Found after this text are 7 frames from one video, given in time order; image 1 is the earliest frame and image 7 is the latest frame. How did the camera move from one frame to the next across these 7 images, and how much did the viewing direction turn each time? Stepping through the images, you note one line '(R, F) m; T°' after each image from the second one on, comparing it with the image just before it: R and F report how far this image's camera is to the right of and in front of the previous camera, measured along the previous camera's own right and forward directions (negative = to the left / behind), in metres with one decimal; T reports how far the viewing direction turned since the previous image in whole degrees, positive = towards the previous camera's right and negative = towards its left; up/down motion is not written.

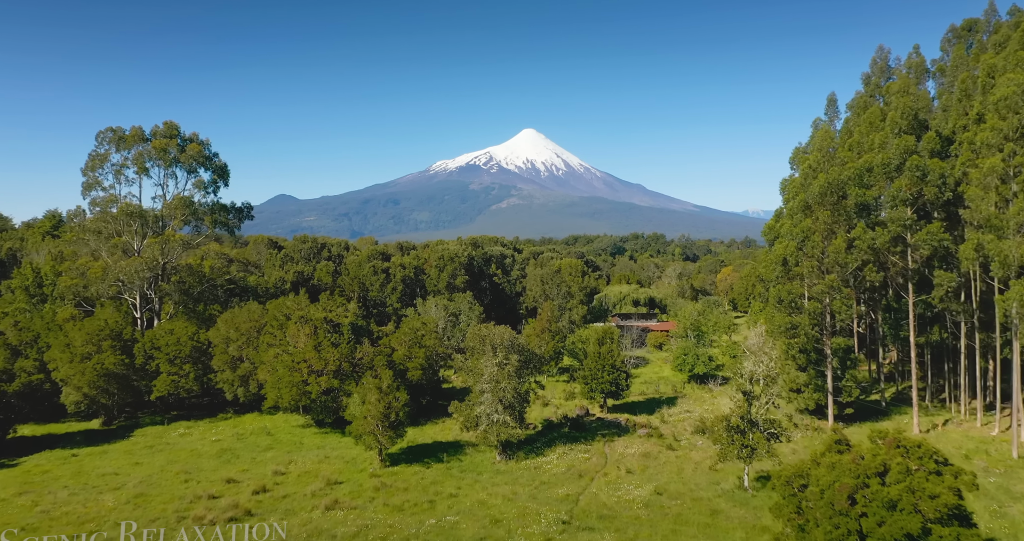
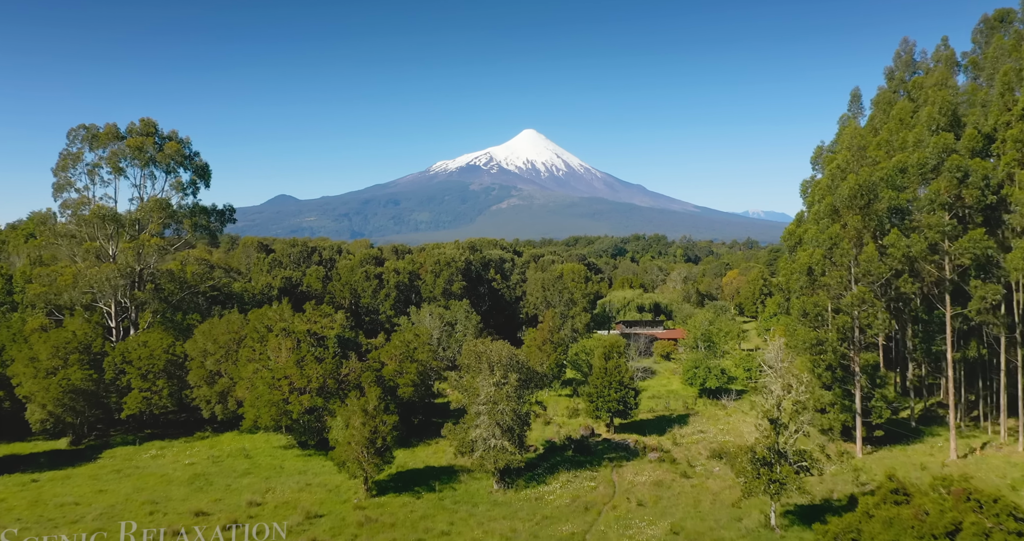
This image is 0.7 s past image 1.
(+0.1, +3.1) m; 0°
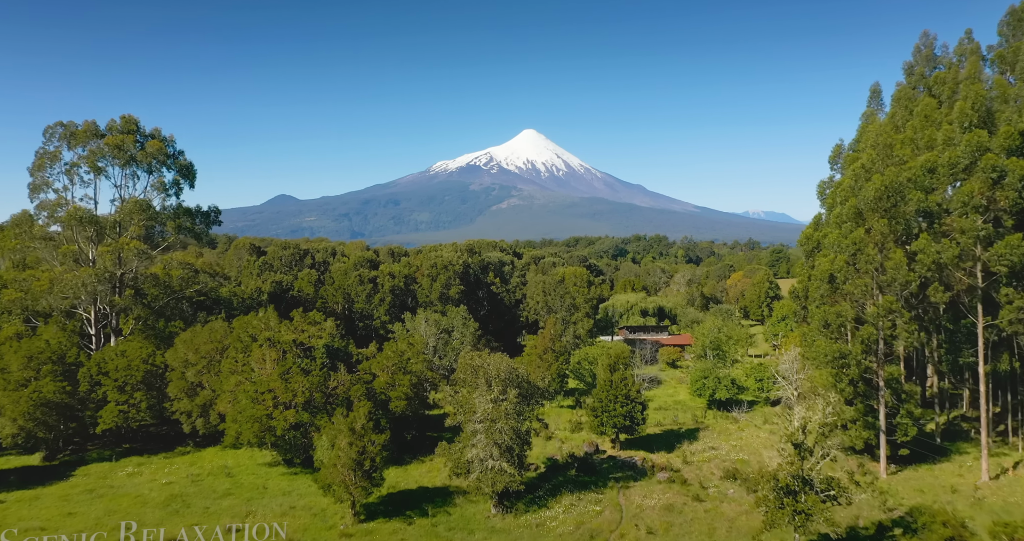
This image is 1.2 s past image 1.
(0.0, +2.3) m; 0°
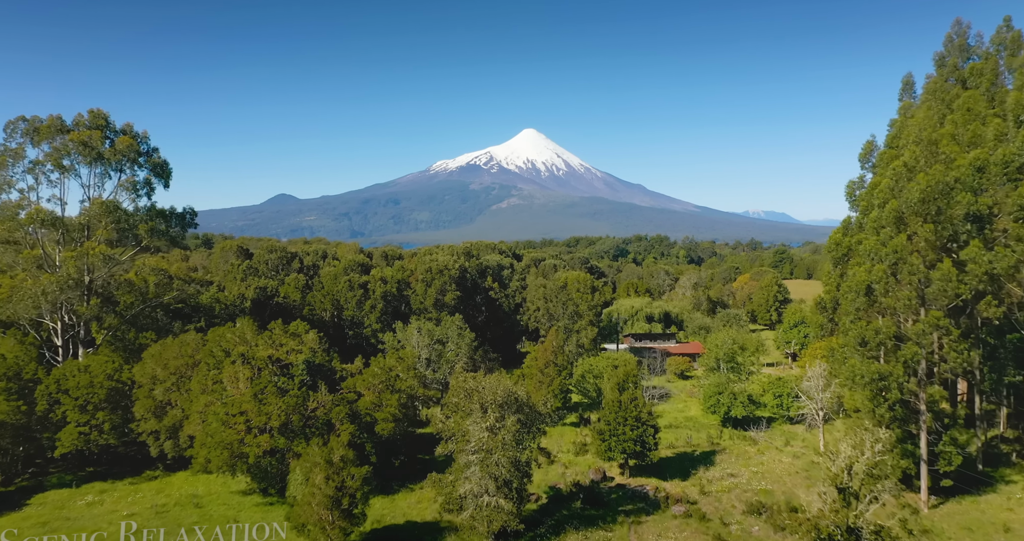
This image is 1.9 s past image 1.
(+0.1, +3.3) m; 0°
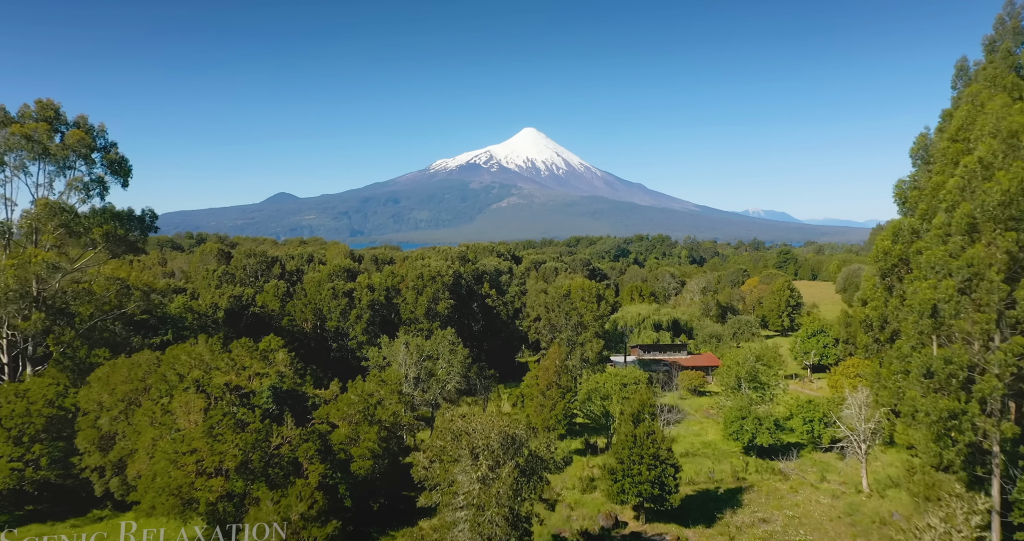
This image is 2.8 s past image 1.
(+0.1, +4.4) m; 0°
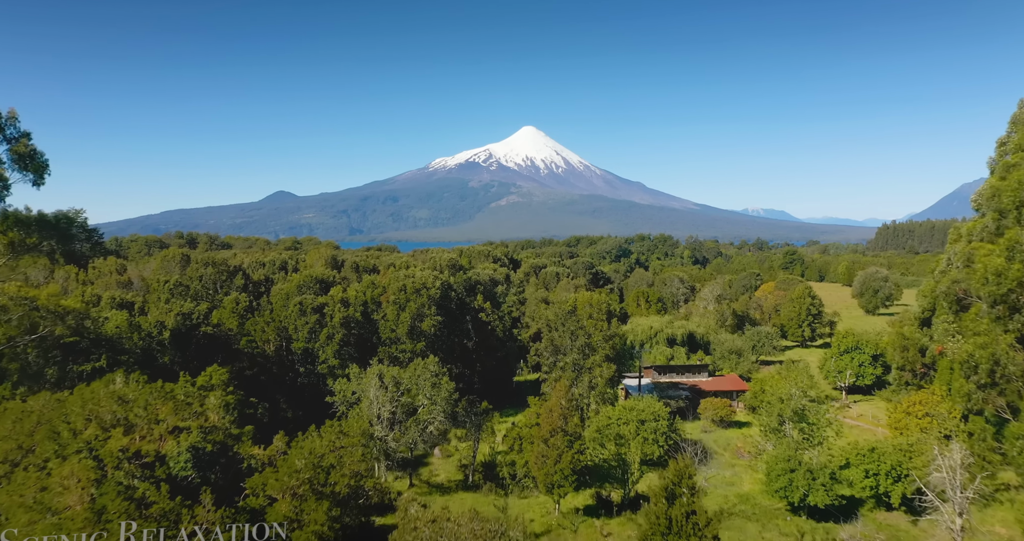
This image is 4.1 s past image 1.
(+0.2, +6.9) m; 0°
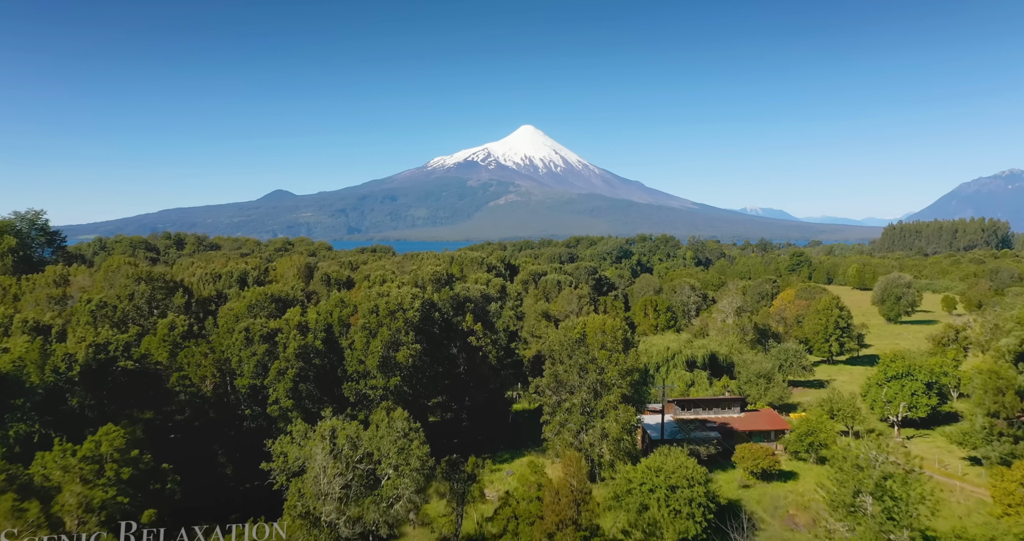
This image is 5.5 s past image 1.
(+0.2, +7.8) m; 0°
